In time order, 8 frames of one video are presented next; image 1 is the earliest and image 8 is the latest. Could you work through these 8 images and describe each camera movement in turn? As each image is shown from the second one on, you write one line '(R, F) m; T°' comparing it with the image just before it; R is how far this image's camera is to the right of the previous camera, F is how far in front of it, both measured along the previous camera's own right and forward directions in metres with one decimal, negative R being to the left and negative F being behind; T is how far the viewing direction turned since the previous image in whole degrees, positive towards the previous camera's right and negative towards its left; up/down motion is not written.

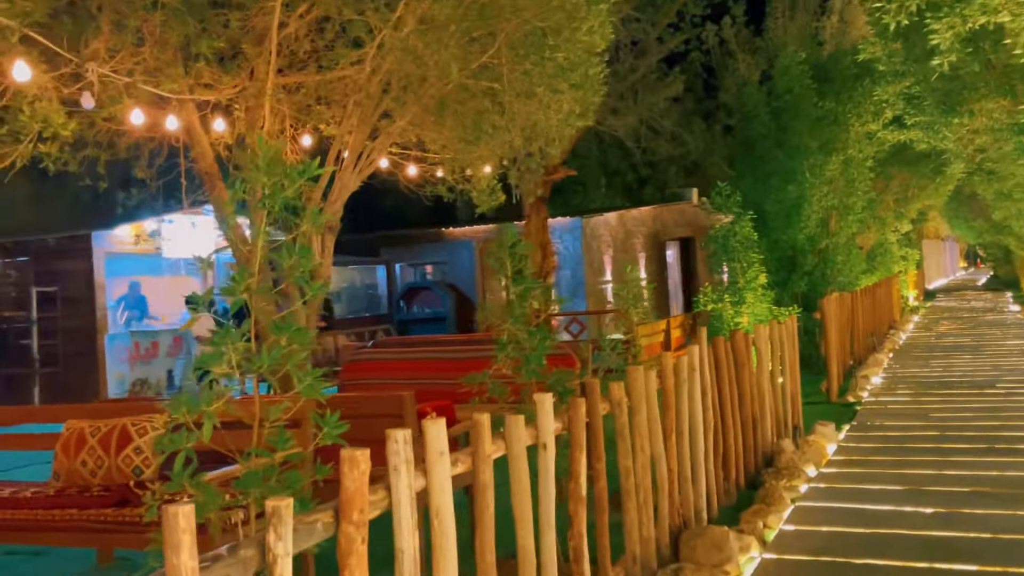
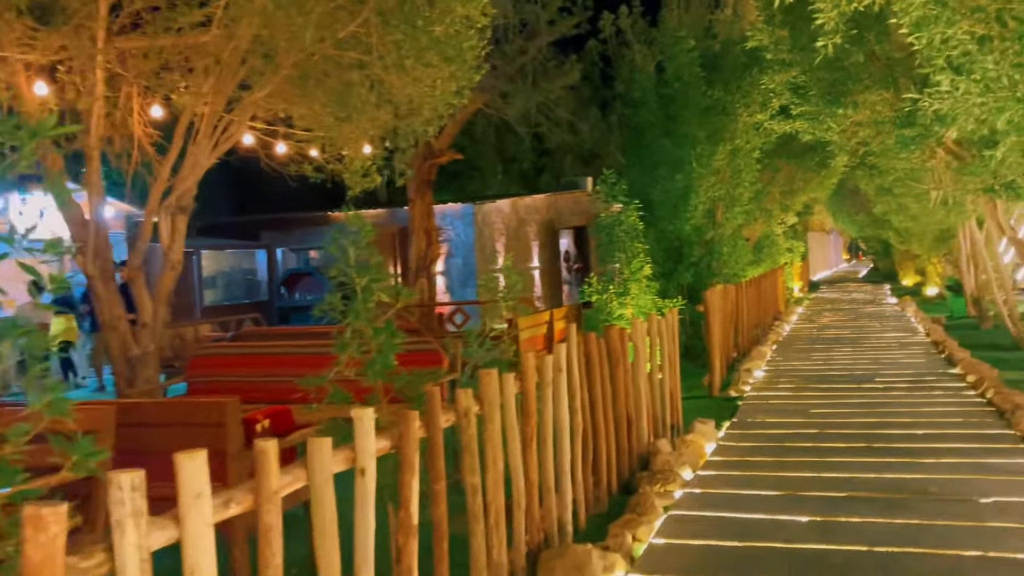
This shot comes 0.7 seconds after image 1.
(+0.3, +0.6) m; +6°
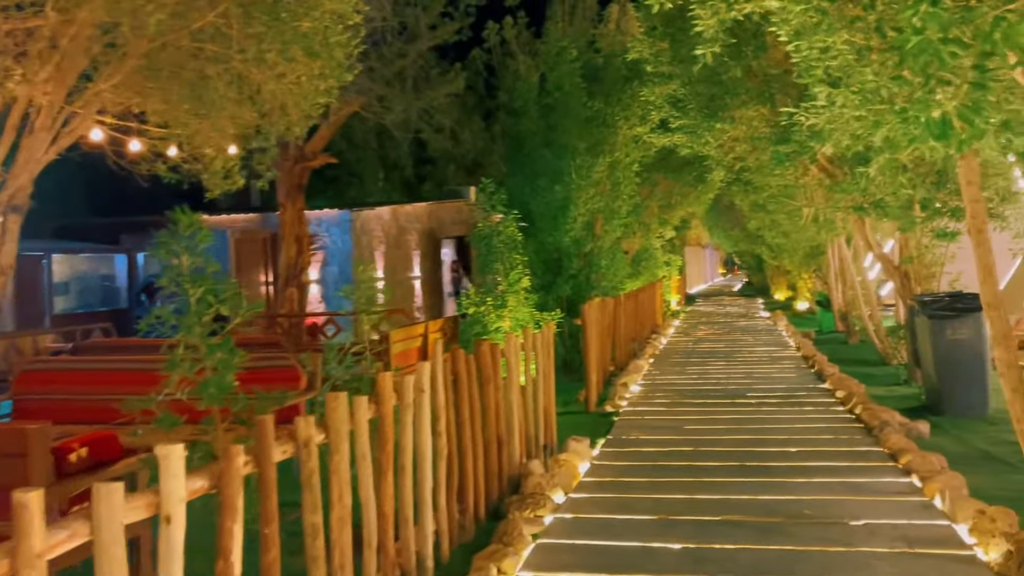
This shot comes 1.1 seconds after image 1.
(+0.1, +0.4) m; +7°
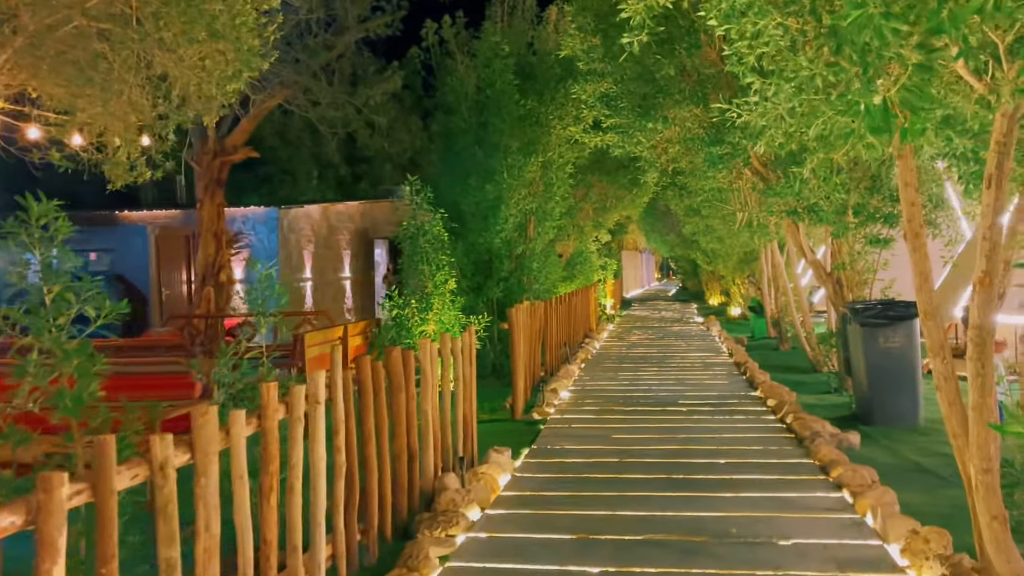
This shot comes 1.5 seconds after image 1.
(+0.2, +0.4) m; +4°
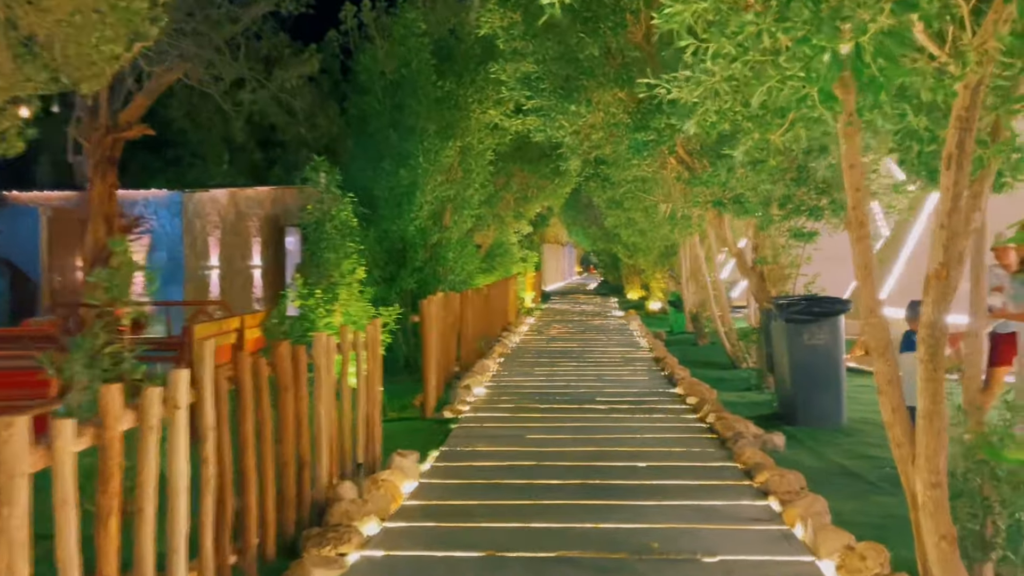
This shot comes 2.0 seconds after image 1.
(+0.1, +0.6) m; +5°
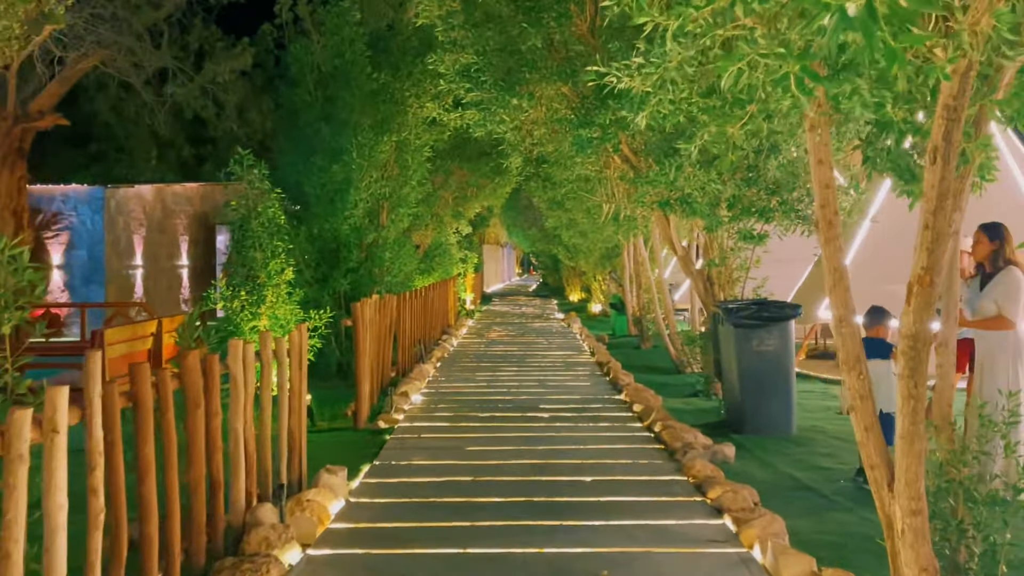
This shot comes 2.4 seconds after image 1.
(0.0, +0.4) m; +4°
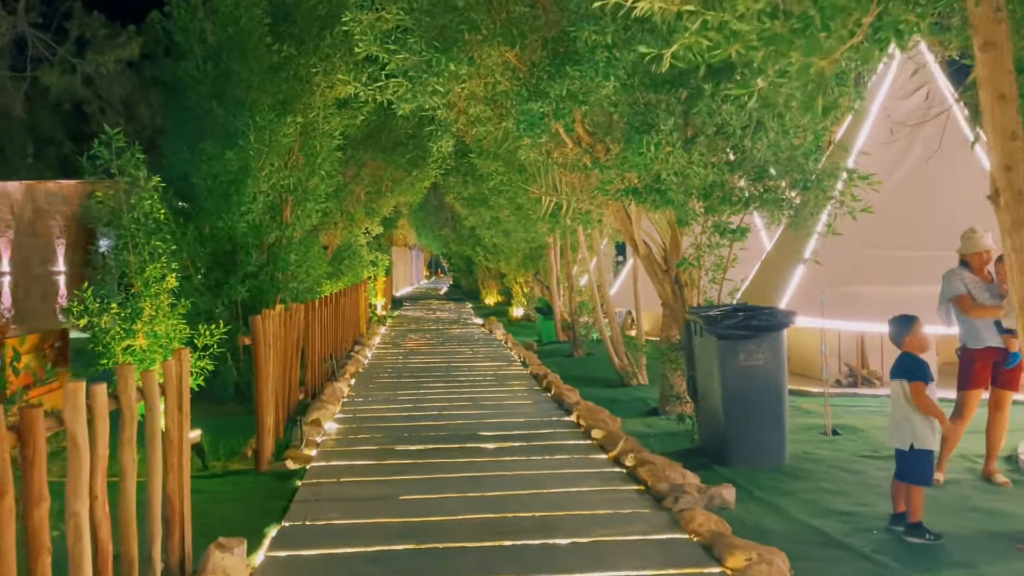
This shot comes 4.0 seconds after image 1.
(-0.2, +1.5) m; +6°
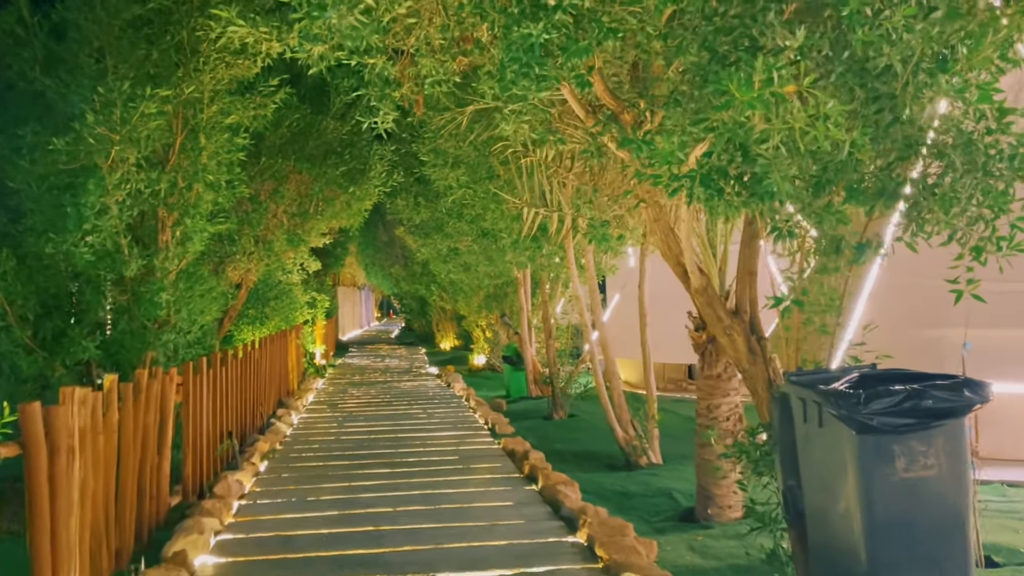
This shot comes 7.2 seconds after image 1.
(-0.1, +3.0) m; +3°
